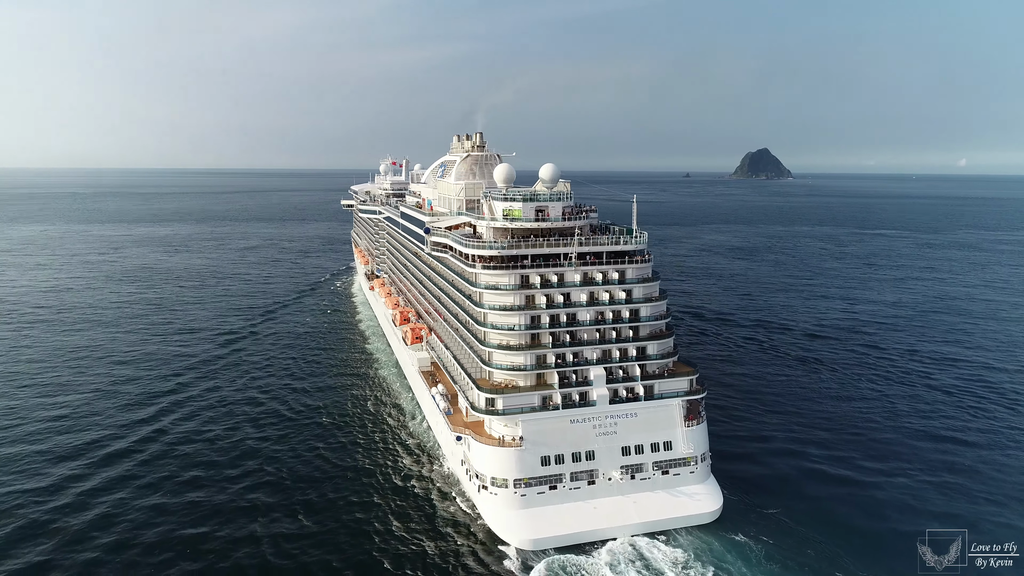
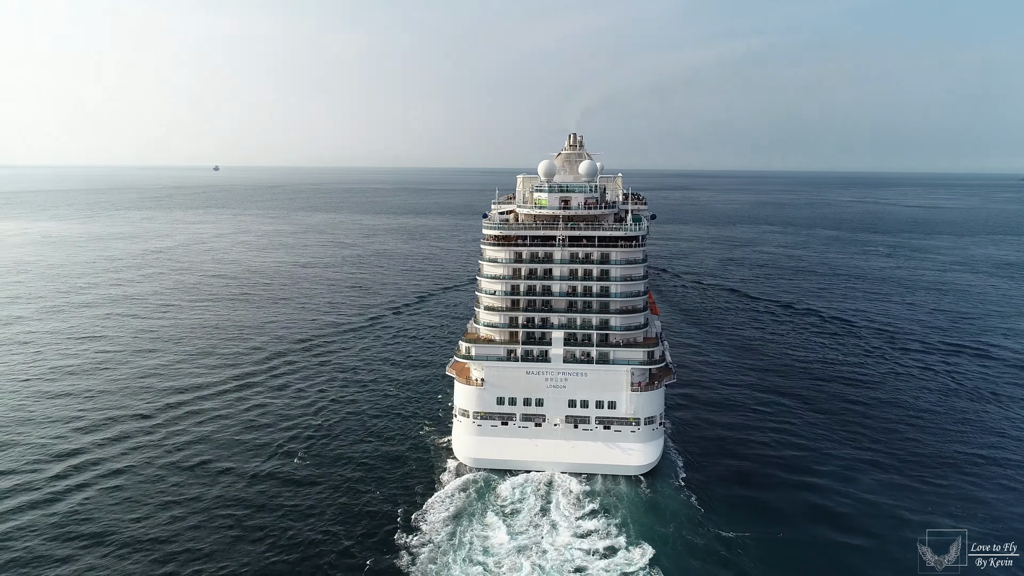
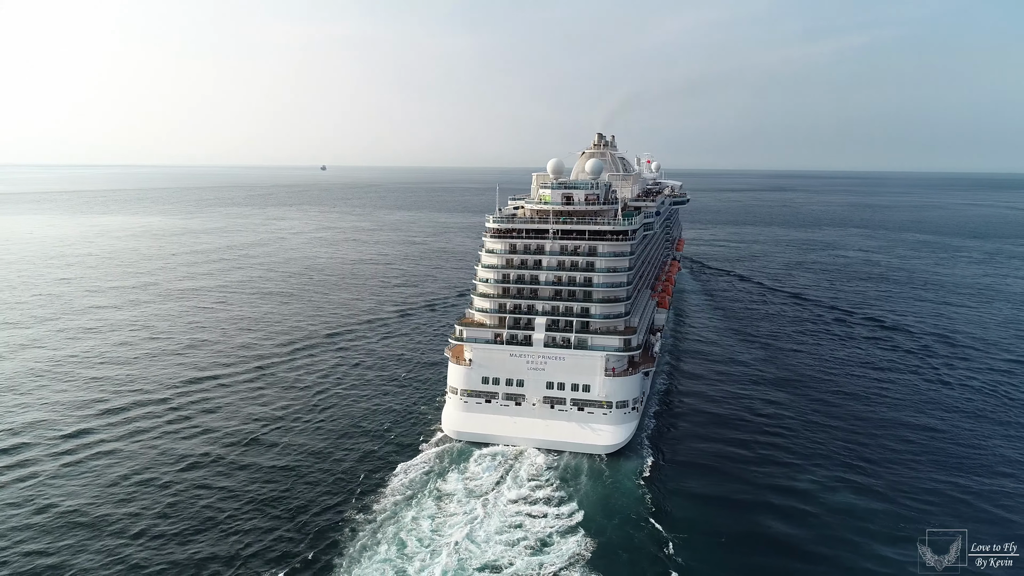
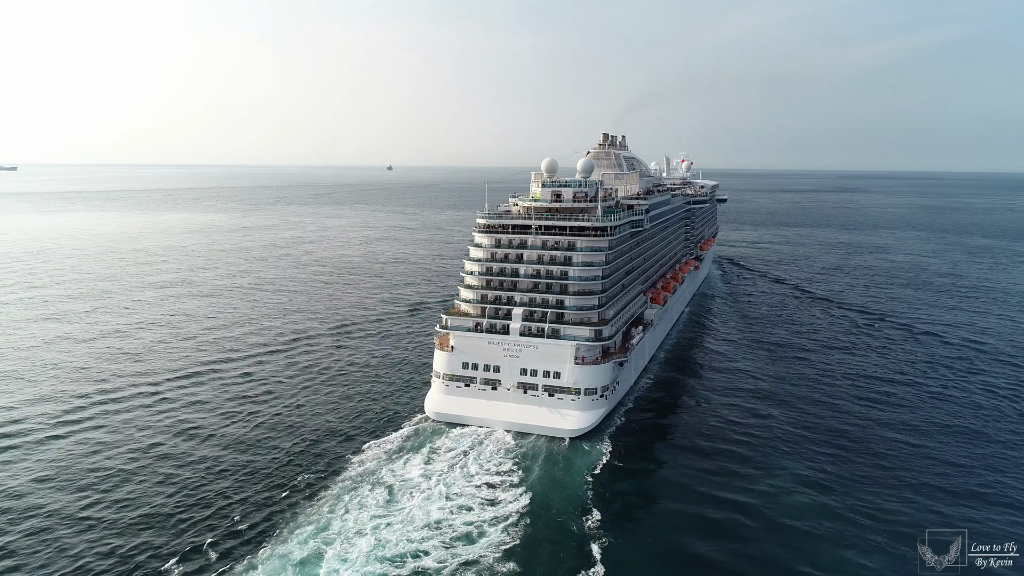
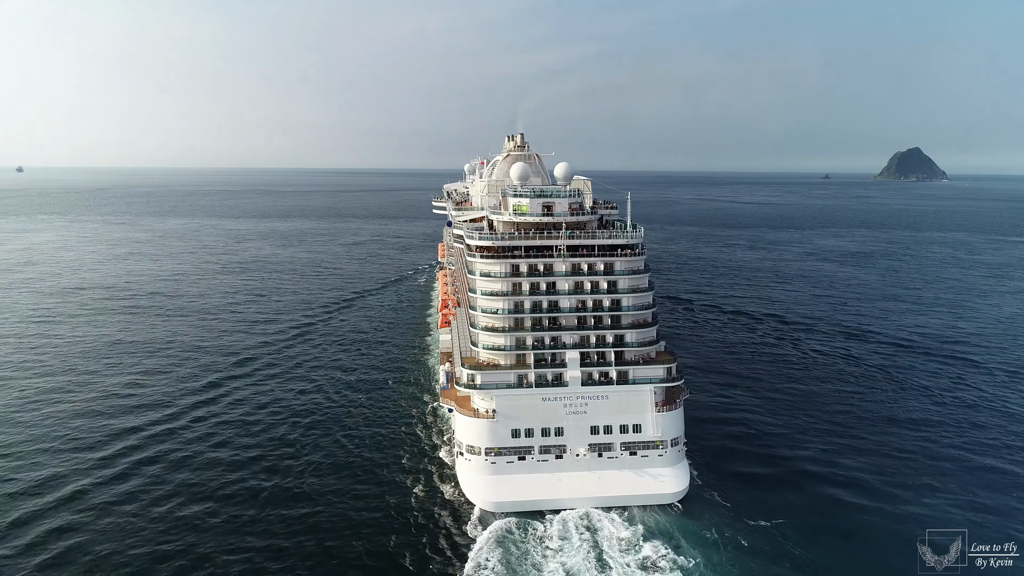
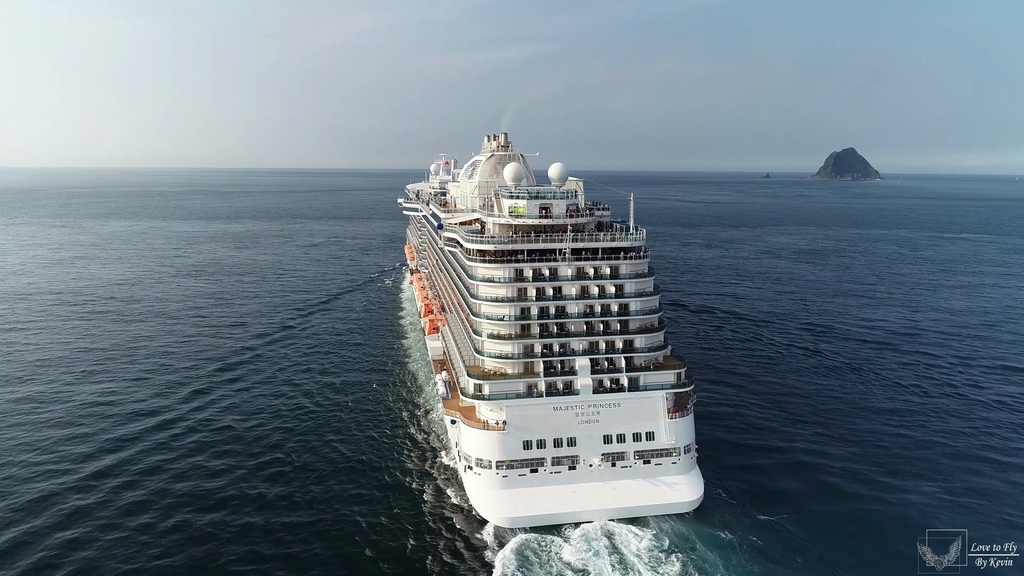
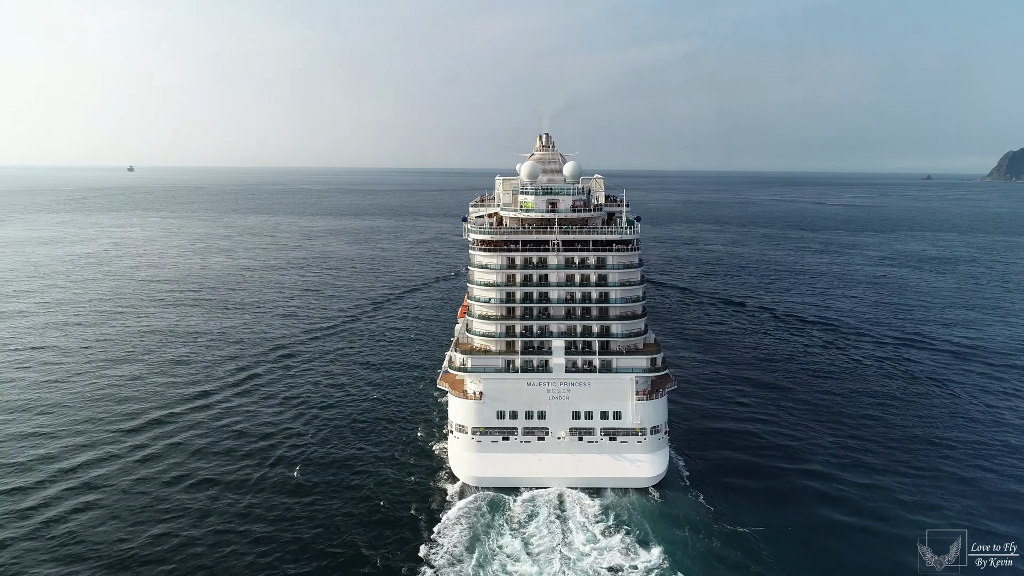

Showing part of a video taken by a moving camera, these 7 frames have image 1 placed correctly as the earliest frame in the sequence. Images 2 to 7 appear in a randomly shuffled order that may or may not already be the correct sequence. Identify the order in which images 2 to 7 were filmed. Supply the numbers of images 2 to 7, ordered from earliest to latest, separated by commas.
6, 5, 7, 2, 3, 4
